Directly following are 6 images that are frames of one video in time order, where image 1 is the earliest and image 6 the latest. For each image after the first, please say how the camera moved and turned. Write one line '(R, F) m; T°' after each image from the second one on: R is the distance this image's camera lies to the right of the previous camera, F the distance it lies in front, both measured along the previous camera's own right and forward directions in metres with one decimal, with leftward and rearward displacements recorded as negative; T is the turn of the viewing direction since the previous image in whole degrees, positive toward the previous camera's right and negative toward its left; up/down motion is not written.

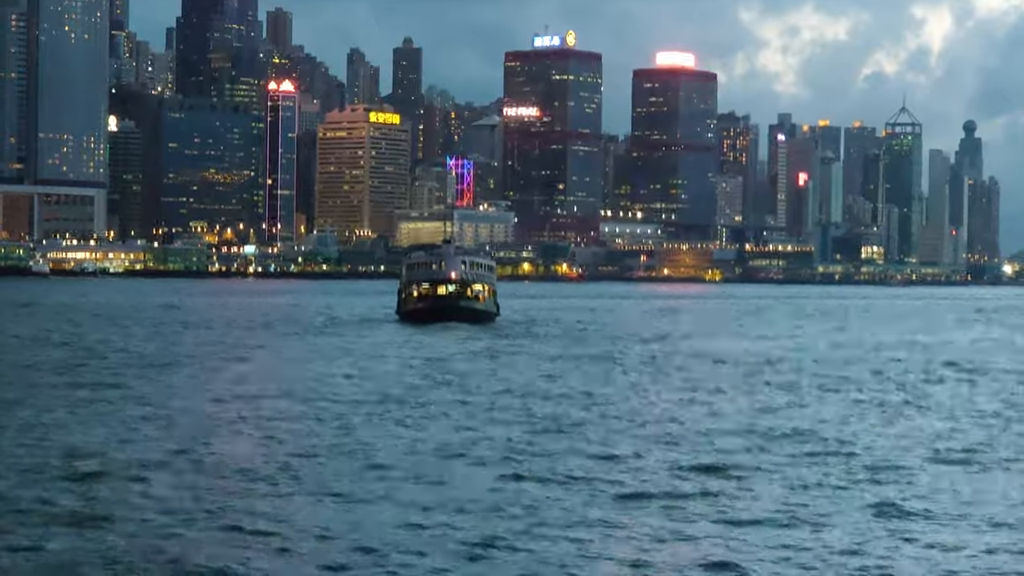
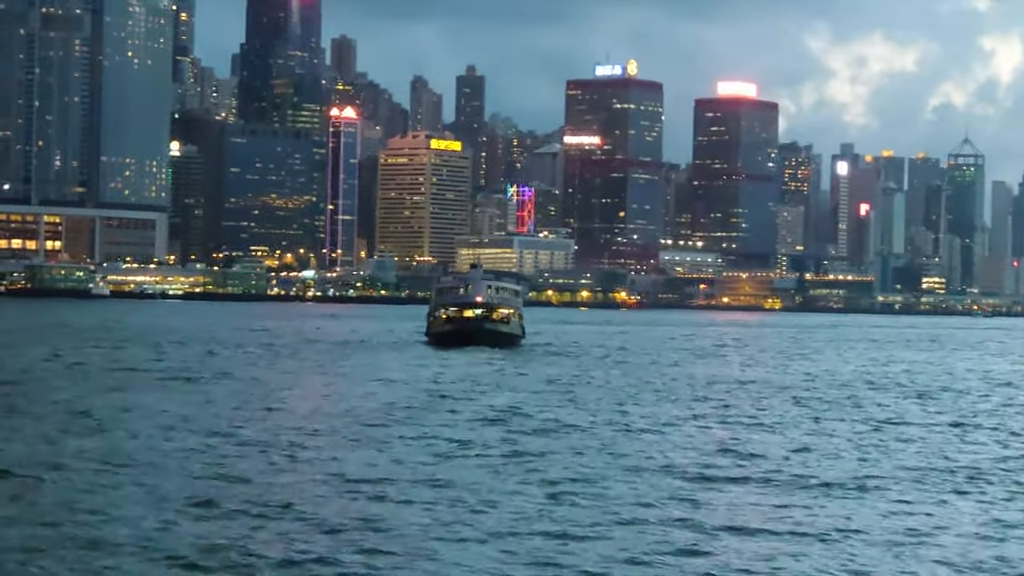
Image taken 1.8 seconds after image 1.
(+0.5, +0.4) m; -2°
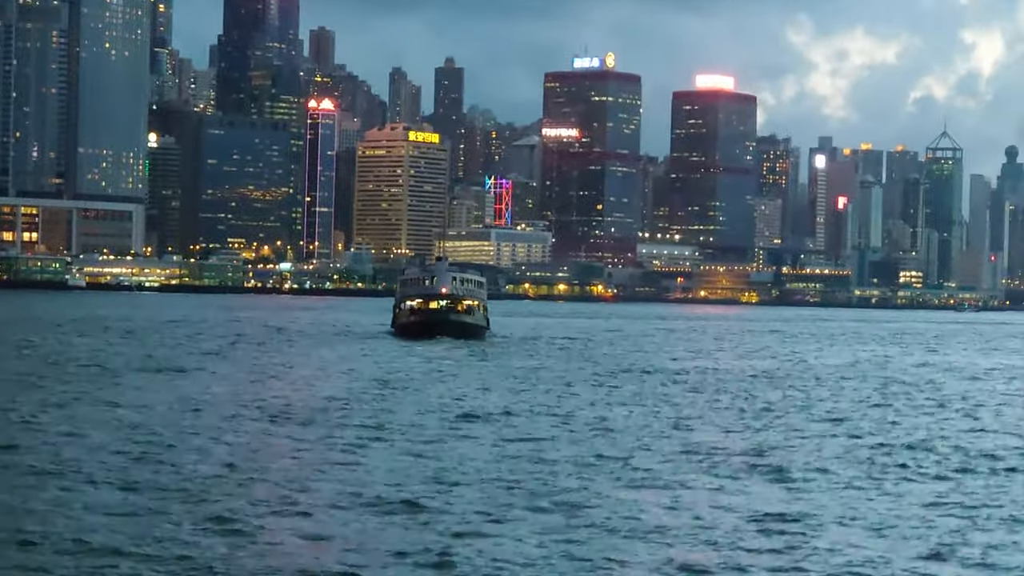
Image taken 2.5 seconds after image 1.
(+0.2, -0.9) m; +1°
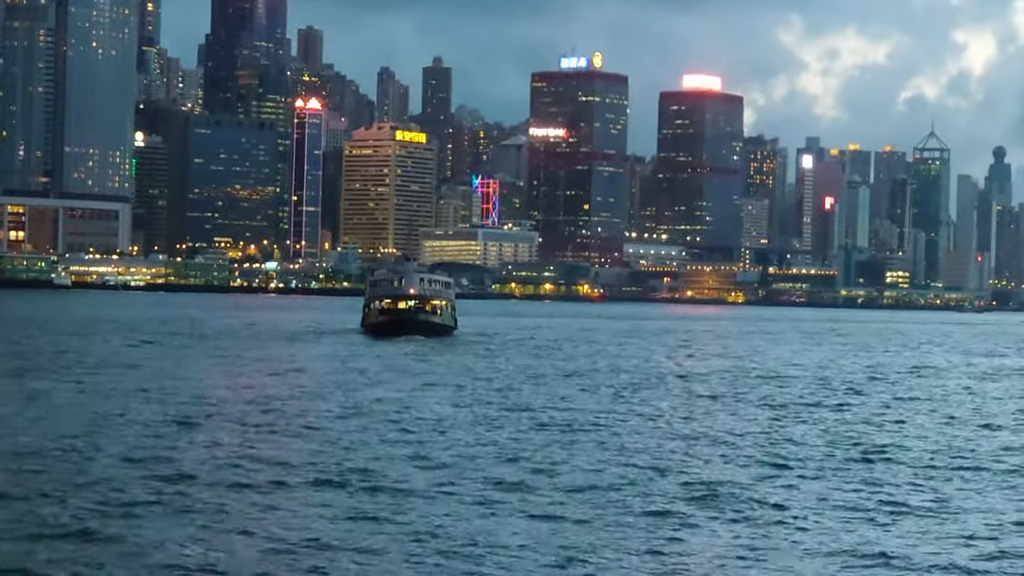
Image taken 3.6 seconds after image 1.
(+0.2, -0.6) m; 0°
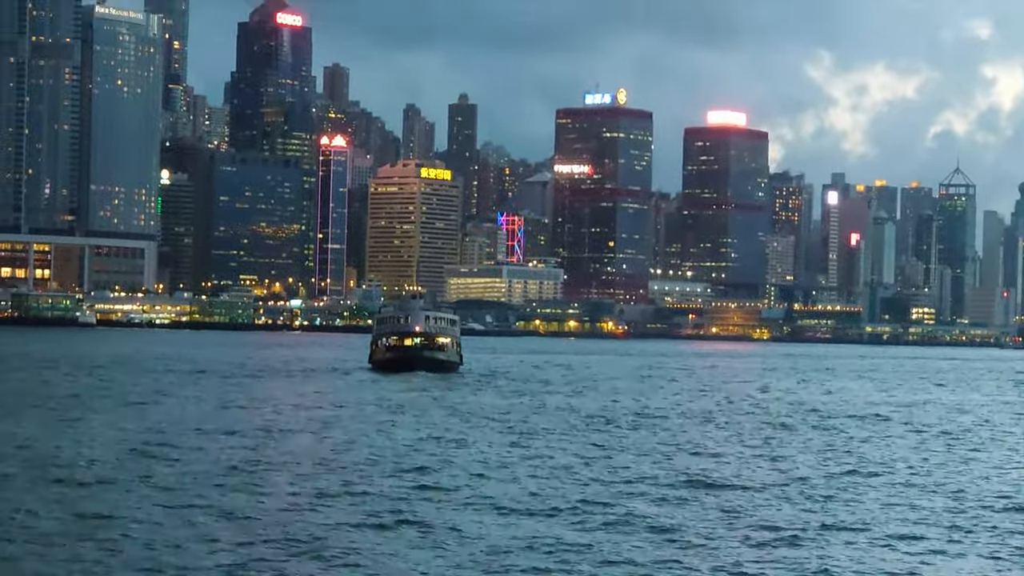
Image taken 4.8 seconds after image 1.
(+0.3, +0.1) m; -1°
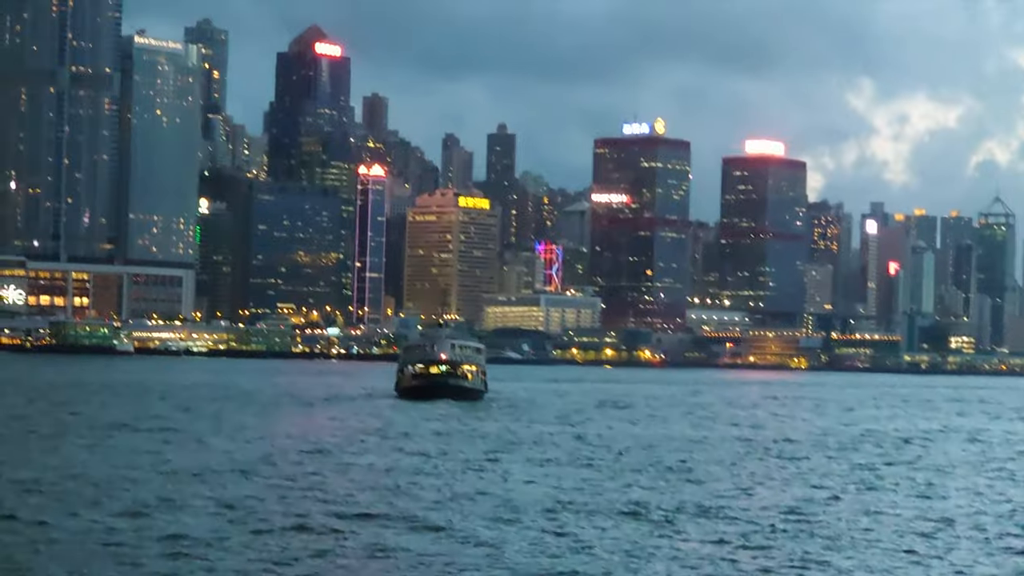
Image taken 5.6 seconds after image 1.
(+0.2, +0.3) m; -1°
